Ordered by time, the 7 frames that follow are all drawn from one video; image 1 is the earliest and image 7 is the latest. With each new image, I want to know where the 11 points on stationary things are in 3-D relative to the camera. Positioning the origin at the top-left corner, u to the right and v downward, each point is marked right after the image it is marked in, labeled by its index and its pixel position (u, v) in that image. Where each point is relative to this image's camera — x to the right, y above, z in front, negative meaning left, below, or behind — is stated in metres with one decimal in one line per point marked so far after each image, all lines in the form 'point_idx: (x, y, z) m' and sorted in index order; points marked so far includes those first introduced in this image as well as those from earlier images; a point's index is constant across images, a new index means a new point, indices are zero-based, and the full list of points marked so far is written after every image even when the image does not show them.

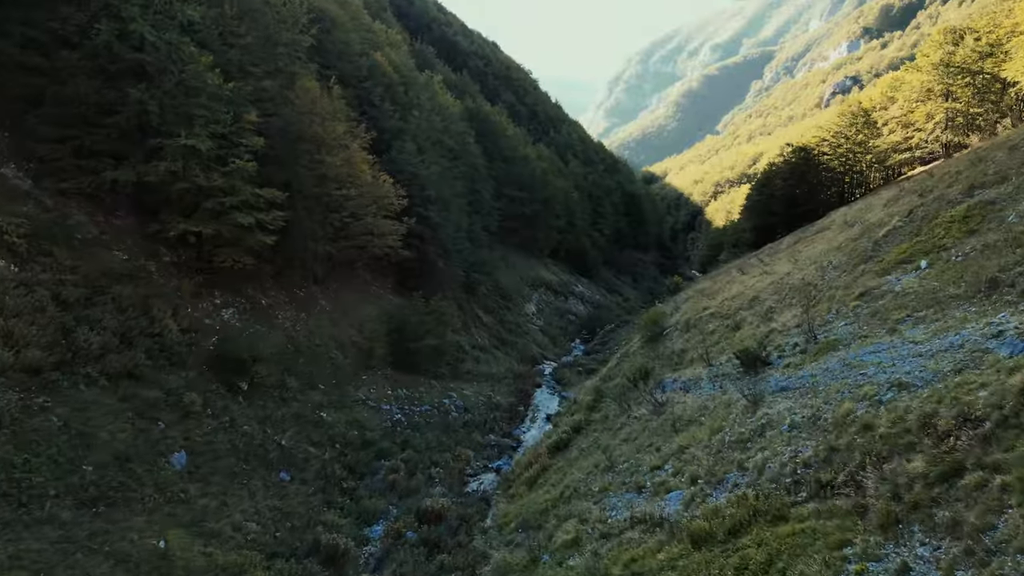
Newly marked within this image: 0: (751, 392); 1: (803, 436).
0: (+5.5, -2.4, +16.2) m
1: (+5.2, -2.6, +12.7) m
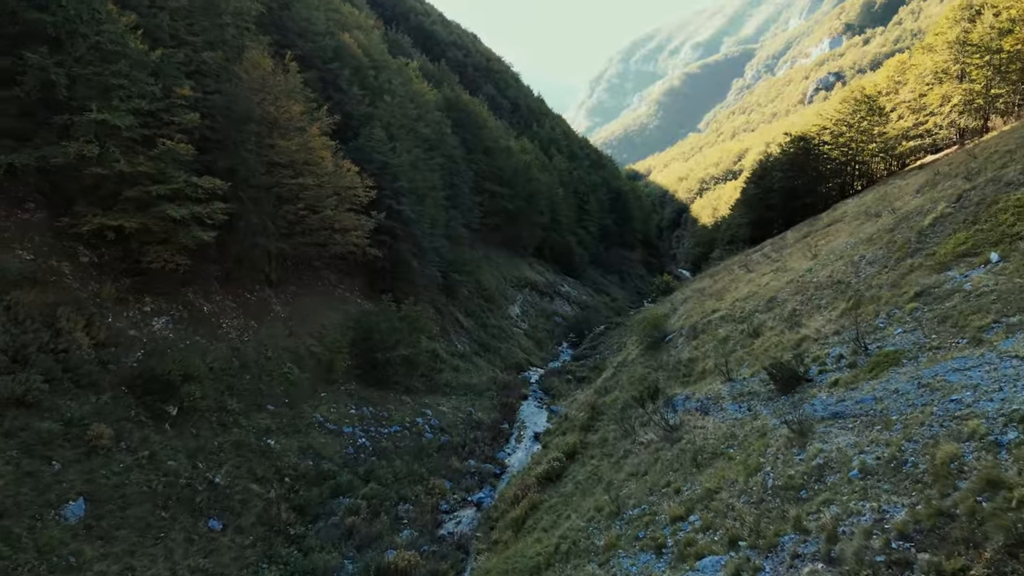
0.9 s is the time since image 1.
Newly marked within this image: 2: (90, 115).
0: (+5.1, -2.4, +13.0) m
1: (+4.9, -2.6, +9.4) m
2: (-10.3, +4.2, +17.5) m
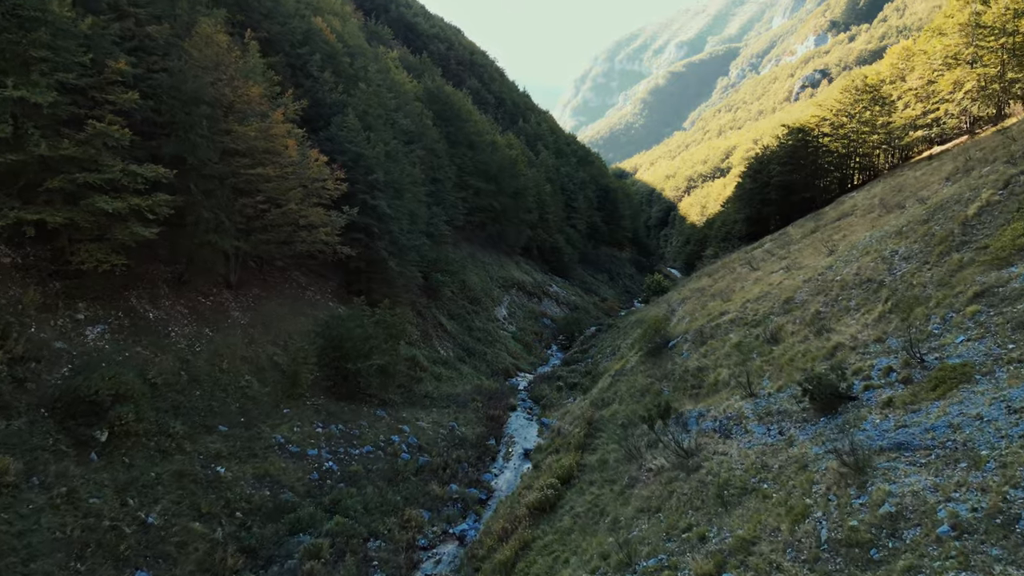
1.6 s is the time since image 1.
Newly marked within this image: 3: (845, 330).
0: (+4.9, -2.4, +10.6) m
1: (+4.8, -2.6, +7.0) m
2: (-10.6, +4.1, +14.8) m
3: (+7.0, -0.9, +15.1) m
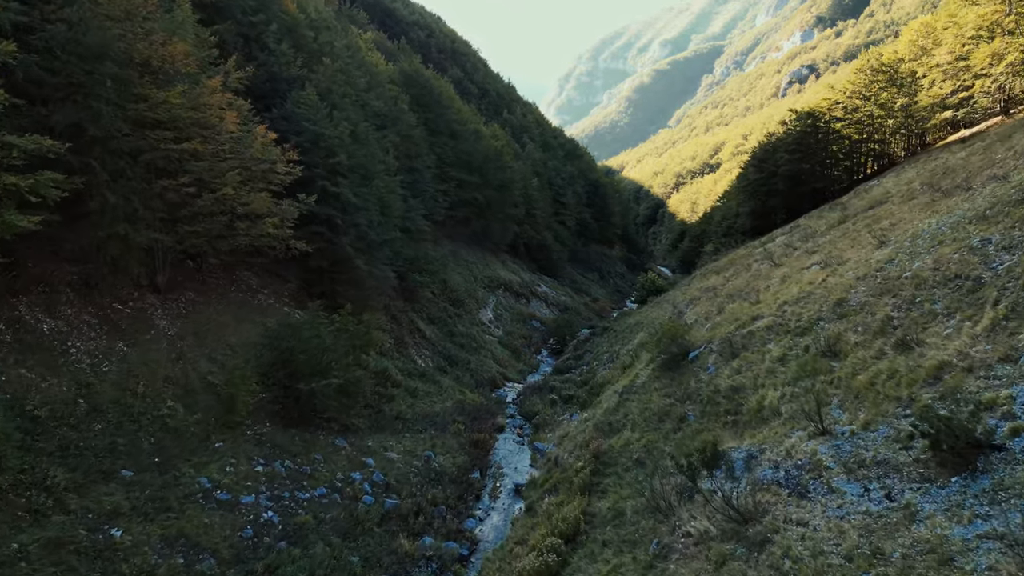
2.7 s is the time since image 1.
0: (+4.9, -2.4, +6.9) m
1: (+4.8, -2.6, +3.3) m
2: (-10.8, +4.0, +10.7) m
3: (+6.8, -0.9, +11.3) m
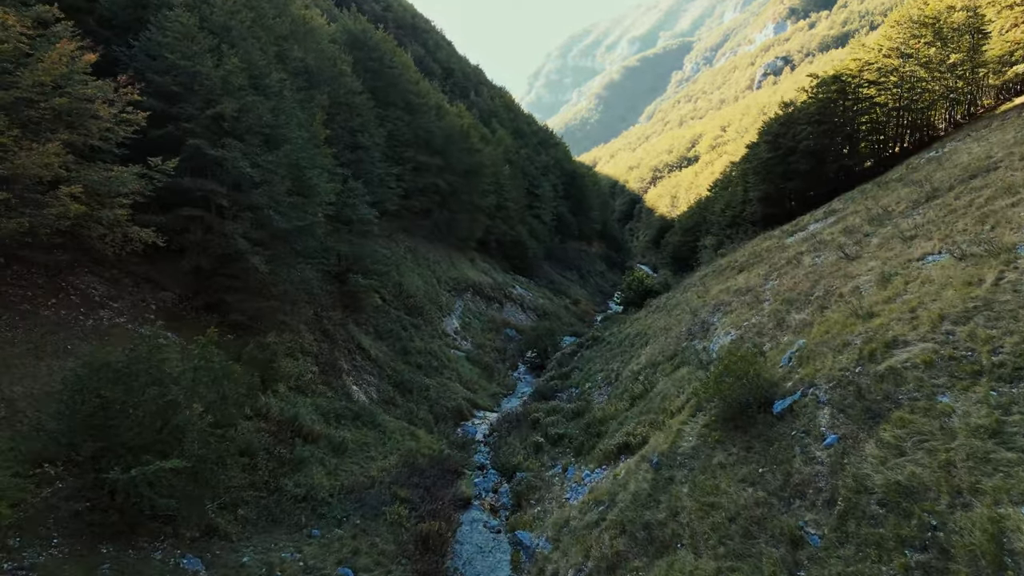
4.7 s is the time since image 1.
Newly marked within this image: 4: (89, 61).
0: (+4.8, -2.5, -0.3) m
1: (+4.9, -2.7, -3.9) m
2: (-11.1, +3.7, +2.9) m
3: (+6.6, -0.9, +4.2) m
4: (-7.8, +4.2, +13.2) m
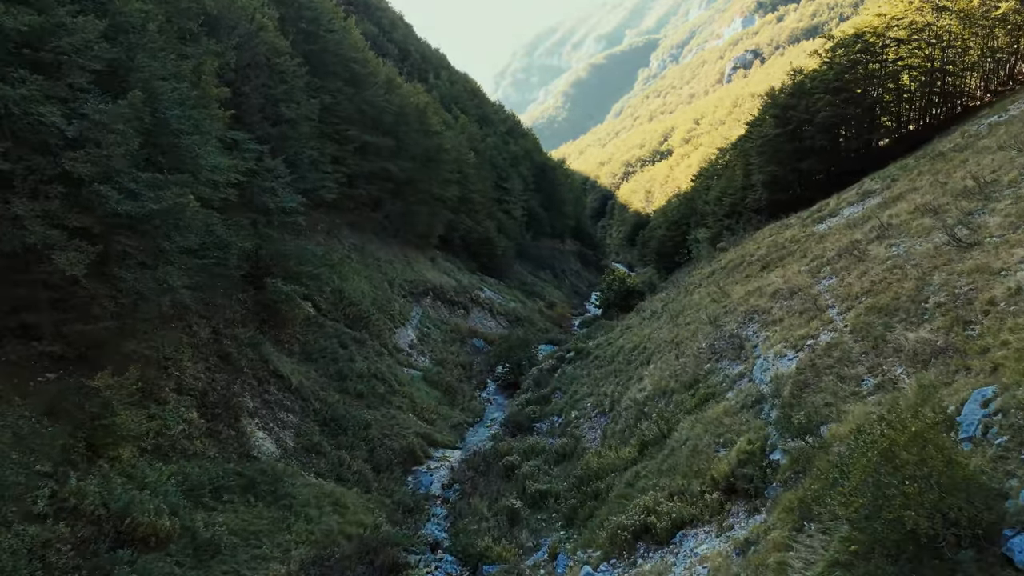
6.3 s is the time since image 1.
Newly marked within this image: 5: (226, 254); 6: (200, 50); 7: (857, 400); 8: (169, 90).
0: (+4.9, -2.5, -5.9) m
1: (+5.2, -2.8, -9.5) m
2: (-11.2, +3.4, -3.3) m
3: (+6.5, -0.9, -1.3) m
4: (-8.4, +3.9, +7.1) m
5: (-7.0, +0.9, +17.6) m
6: (-8.2, +6.3, +18.8) m
7: (+4.6, -1.2, +9.9) m
8: (-7.2, +4.2, +15.0) m
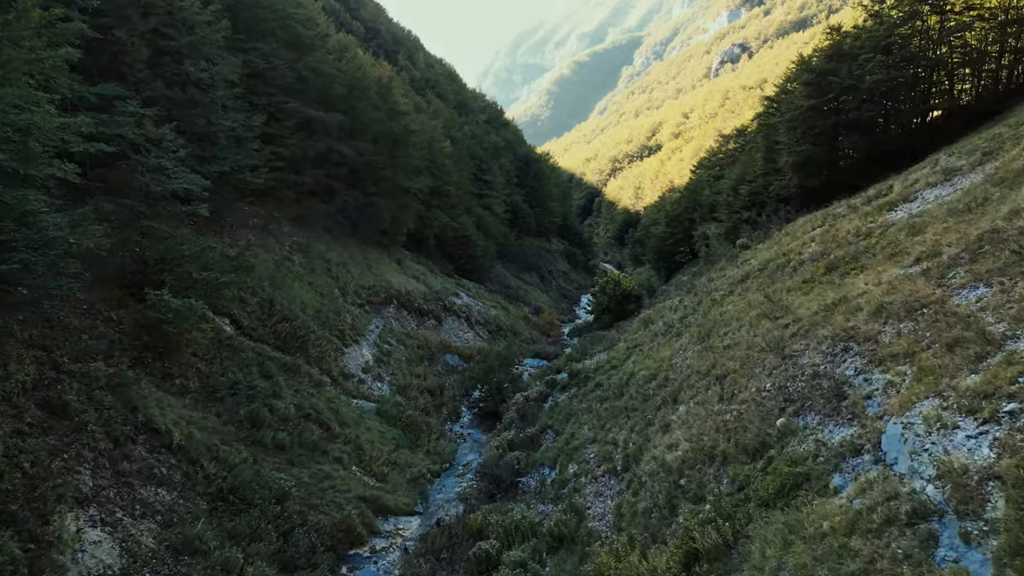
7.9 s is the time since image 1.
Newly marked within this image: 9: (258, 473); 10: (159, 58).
0: (+5.0, -2.7, -11.4) m
1: (+5.3, -3.0, -15.0) m
2: (-11.3, +3.0, -9.2) m
3: (+6.4, -1.1, -6.8) m
4: (-8.6, +3.6, +1.3) m
5: (-7.5, +0.6, +11.8) m
6: (-8.7, +6.0, +13.0) m
7: (+4.3, -1.5, +4.4) m
8: (-7.6, +3.9, +9.2) m
9: (-5.1, -3.7, +14.3) m
10: (-9.0, +6.0, +18.4) m
